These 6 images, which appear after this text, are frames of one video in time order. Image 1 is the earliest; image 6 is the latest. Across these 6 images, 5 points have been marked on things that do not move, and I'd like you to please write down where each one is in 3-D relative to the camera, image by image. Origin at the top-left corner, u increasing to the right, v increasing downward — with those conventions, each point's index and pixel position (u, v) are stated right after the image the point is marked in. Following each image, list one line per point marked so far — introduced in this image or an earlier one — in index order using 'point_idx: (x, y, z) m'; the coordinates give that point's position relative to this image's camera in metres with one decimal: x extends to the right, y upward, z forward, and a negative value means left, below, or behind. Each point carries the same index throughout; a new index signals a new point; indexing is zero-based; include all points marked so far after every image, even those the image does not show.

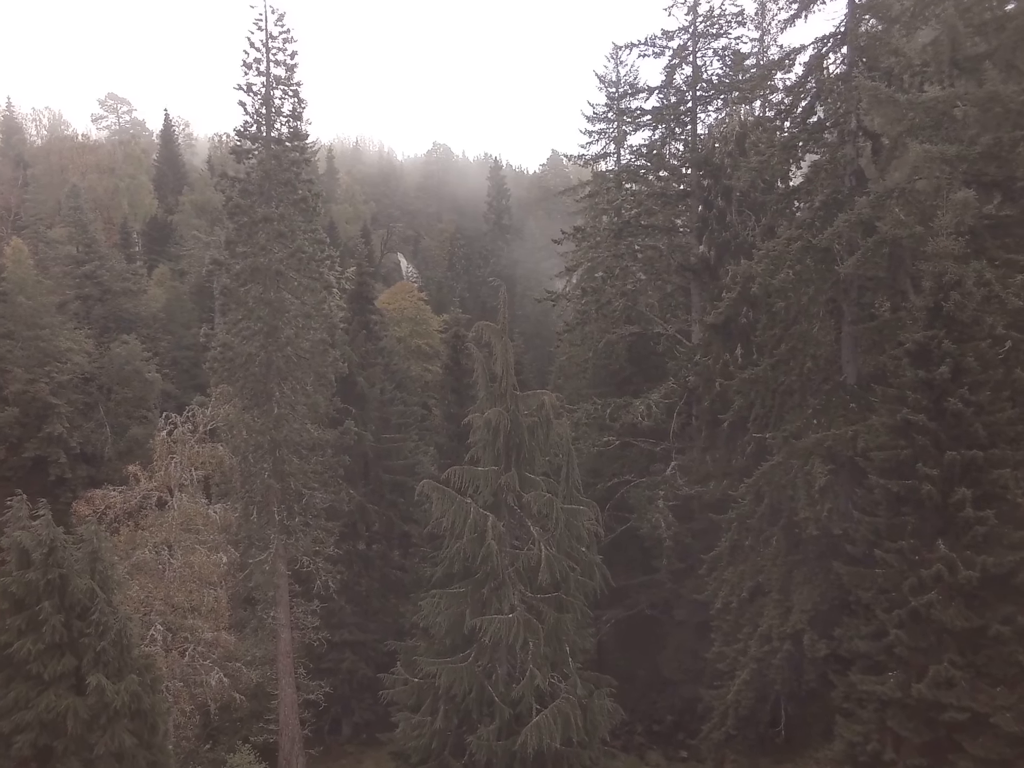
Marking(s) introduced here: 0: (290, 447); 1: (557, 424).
0: (-4.1, -1.2, +17.2) m
1: (+0.7, -0.6, +14.5) m
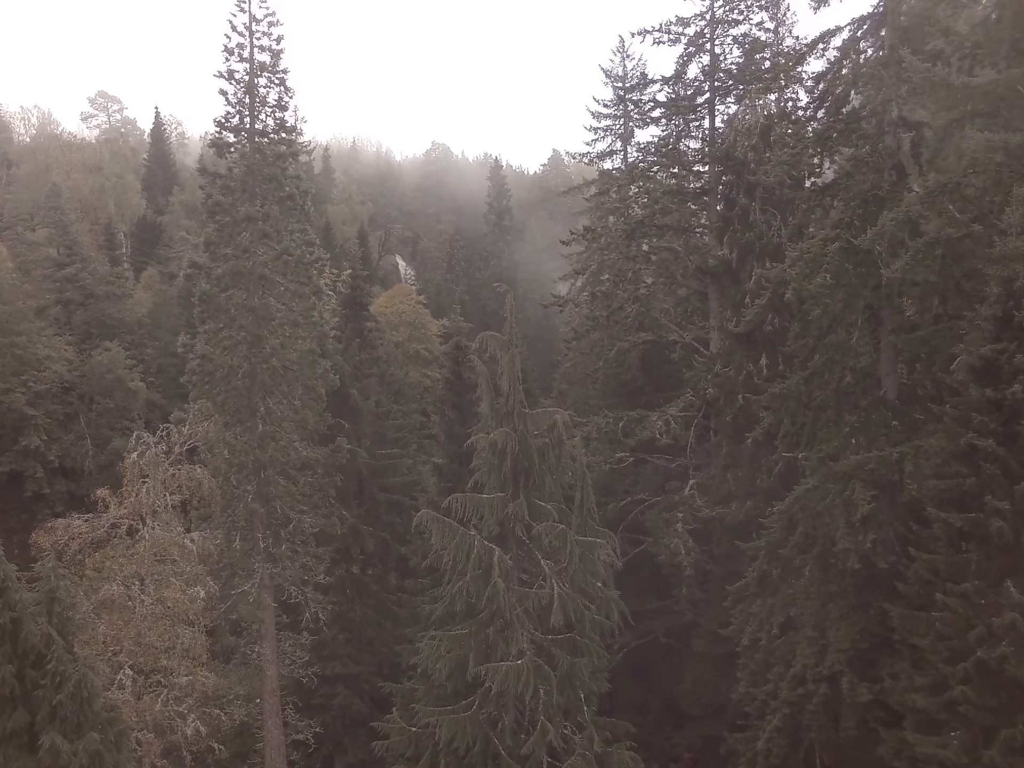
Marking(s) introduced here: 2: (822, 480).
0: (-4.0, -1.4, +15.8) m
1: (+0.8, -0.9, +13.0) m
2: (+4.6, -1.4, +13.7) m
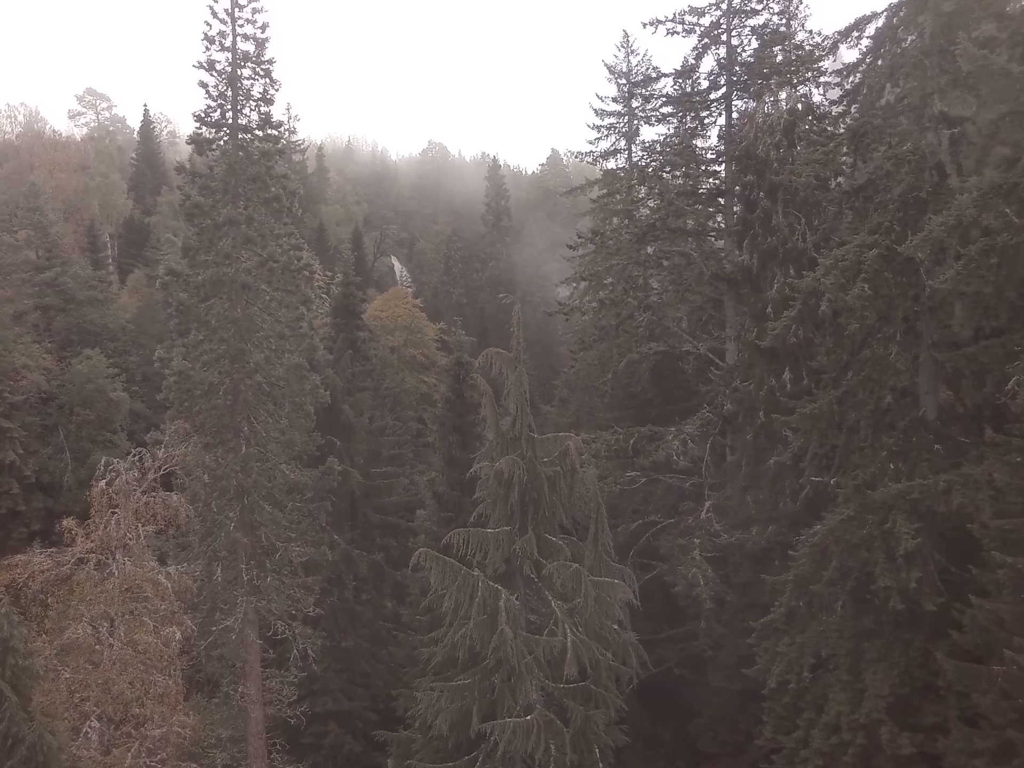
0: (-3.9, -1.7, +14.5) m
1: (+0.9, -1.1, +11.8) m
2: (+4.7, -1.7, +12.5) m
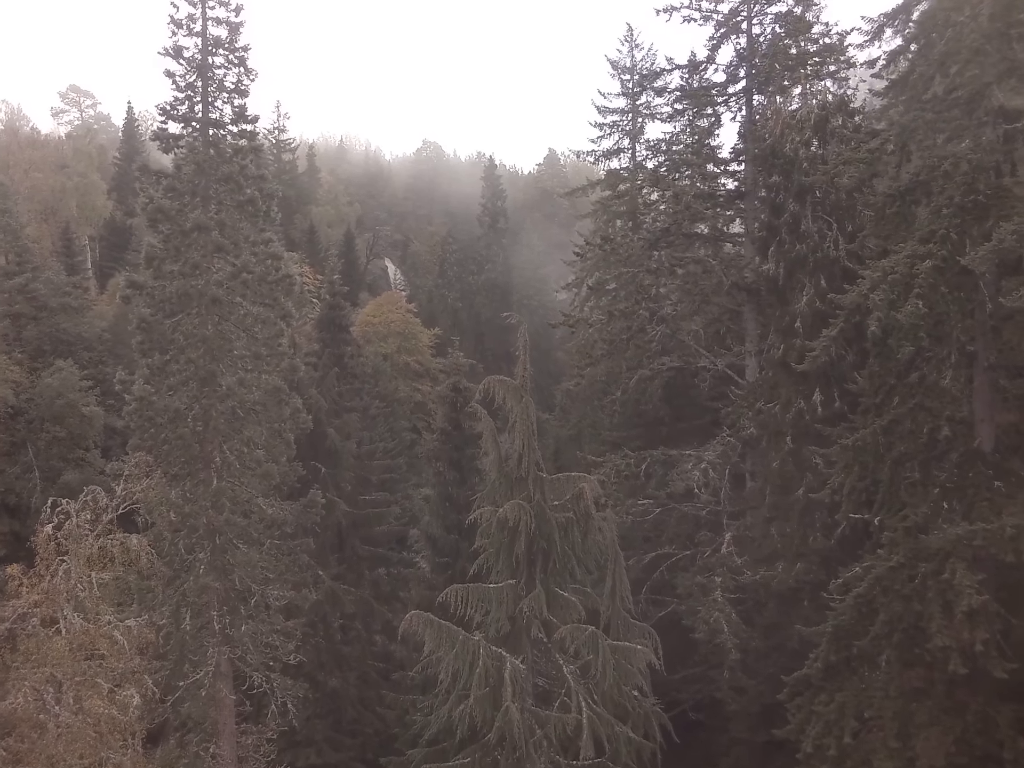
0: (-3.9, -2.1, +13.0) m
1: (+1.0, -1.5, +10.3) m
2: (+4.8, -2.0, +11.0) m
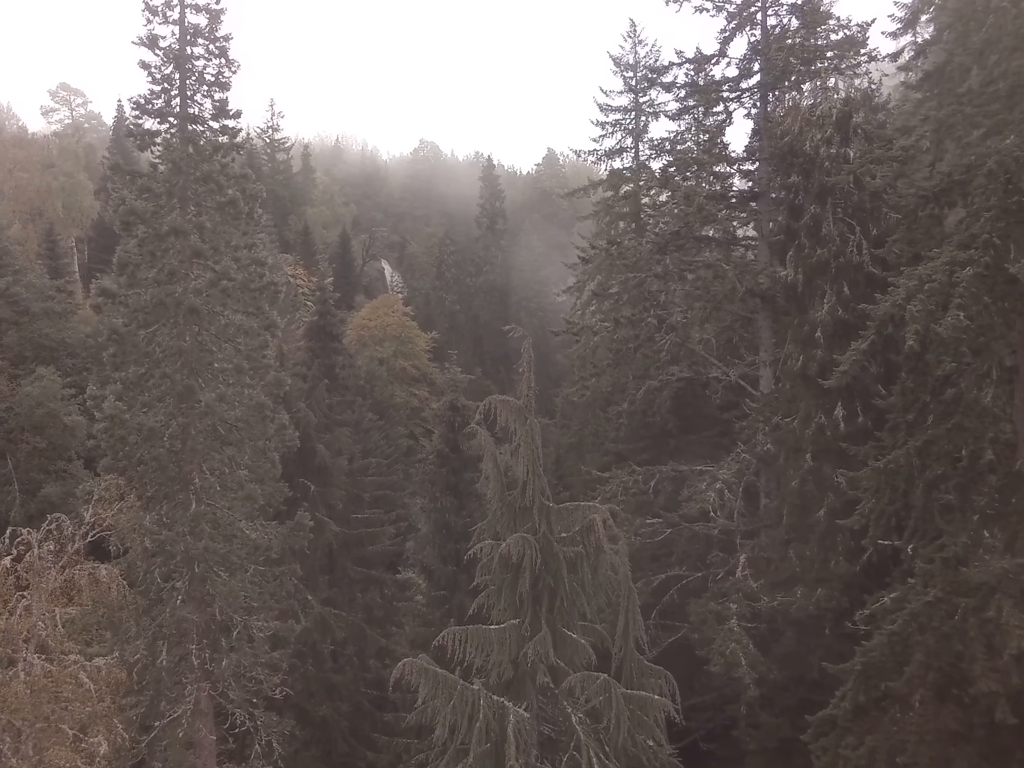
0: (-3.9, -2.3, +12.0) m
1: (+1.0, -1.7, +9.4) m
2: (+4.8, -2.3, +10.1) m
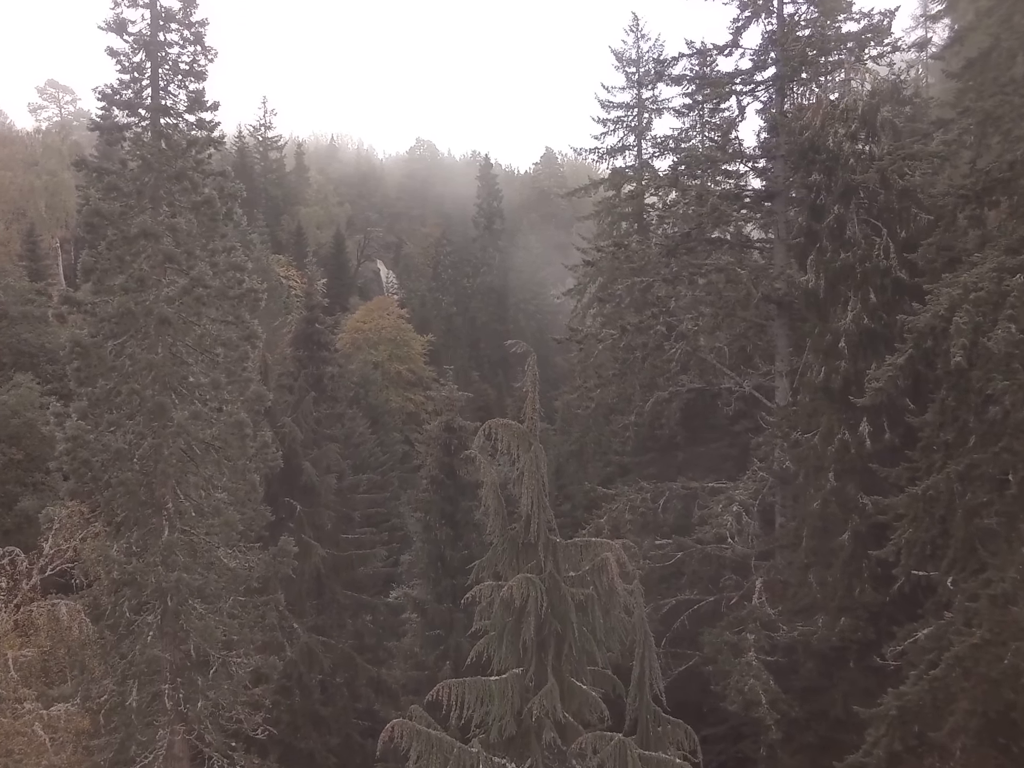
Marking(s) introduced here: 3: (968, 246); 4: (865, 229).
0: (-3.8, -2.5, +11.0) m
1: (+1.0, -1.9, +8.4) m
2: (+4.8, -2.4, +9.1) m
3: (+5.2, +1.6, +10.5) m
4: (+4.8, +2.1, +12.5) m
